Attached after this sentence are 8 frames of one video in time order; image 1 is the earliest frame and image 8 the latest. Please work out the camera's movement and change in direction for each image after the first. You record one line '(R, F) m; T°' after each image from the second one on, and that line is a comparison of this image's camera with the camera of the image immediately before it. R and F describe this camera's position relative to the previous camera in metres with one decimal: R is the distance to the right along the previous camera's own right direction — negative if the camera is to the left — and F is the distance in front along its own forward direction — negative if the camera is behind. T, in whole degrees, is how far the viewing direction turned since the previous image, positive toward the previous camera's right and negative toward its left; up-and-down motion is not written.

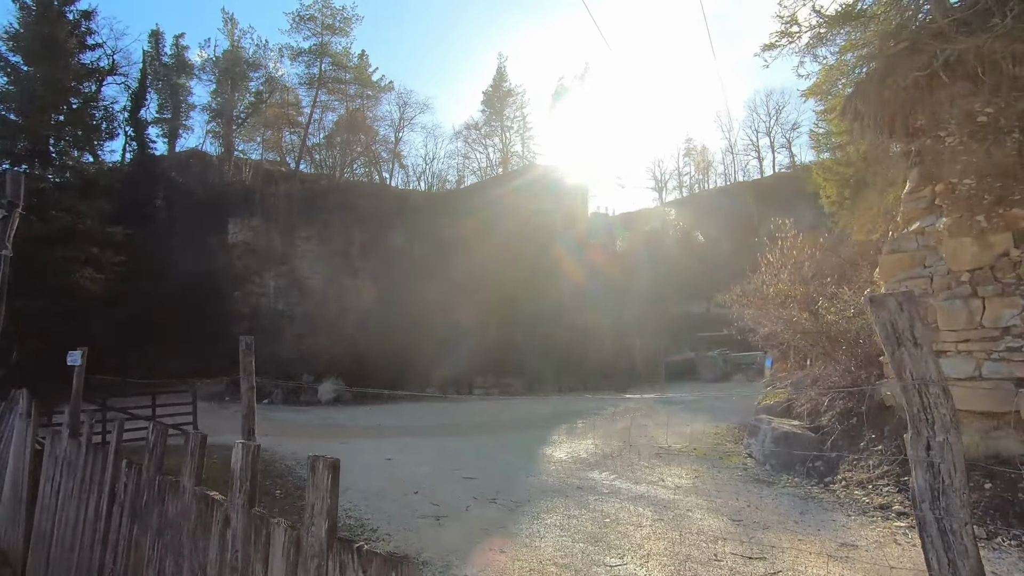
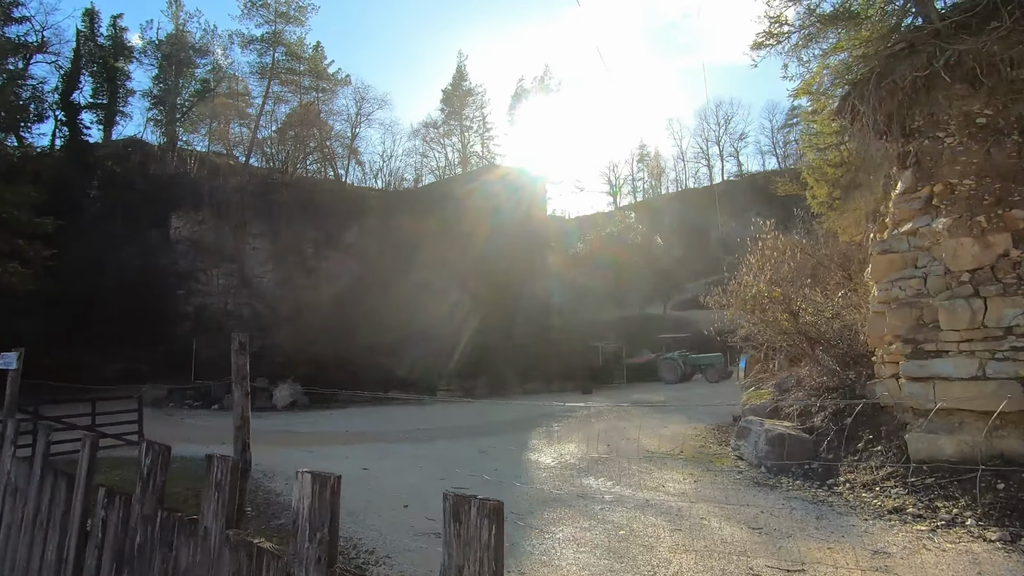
(-0.5, +0.4) m; +5°
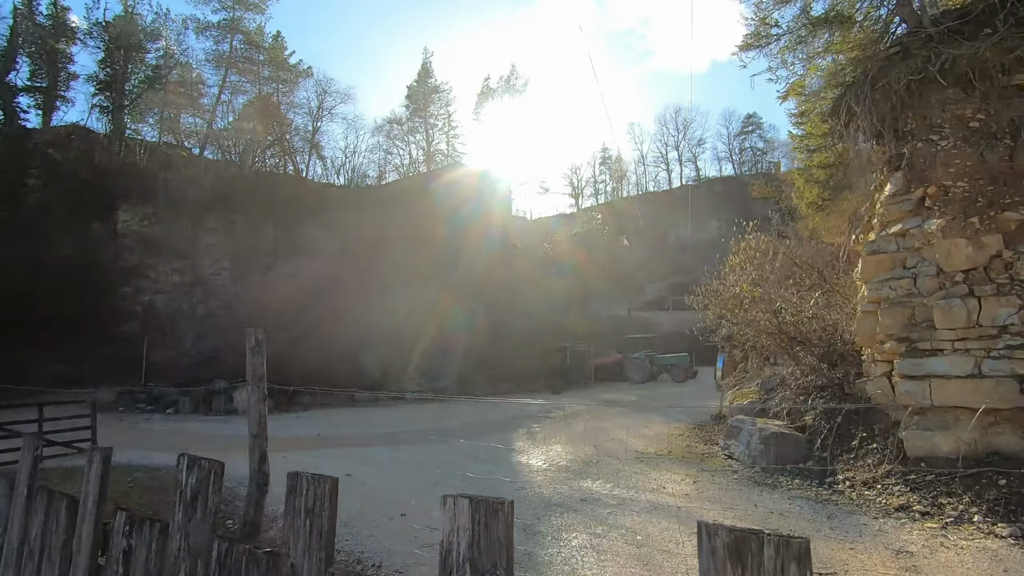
(-0.5, +0.3) m; +4°
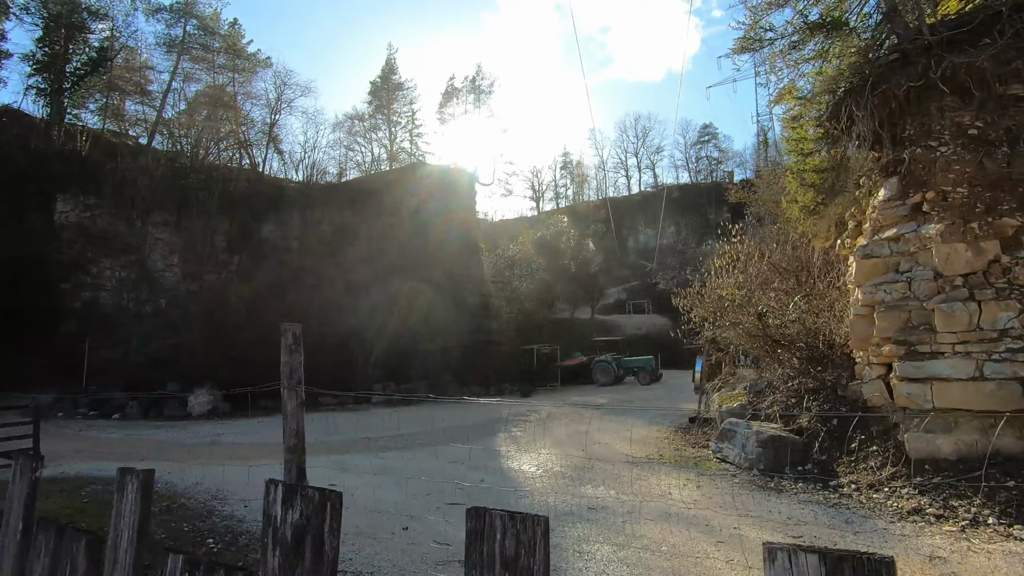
(-0.5, +0.3) m; +5°
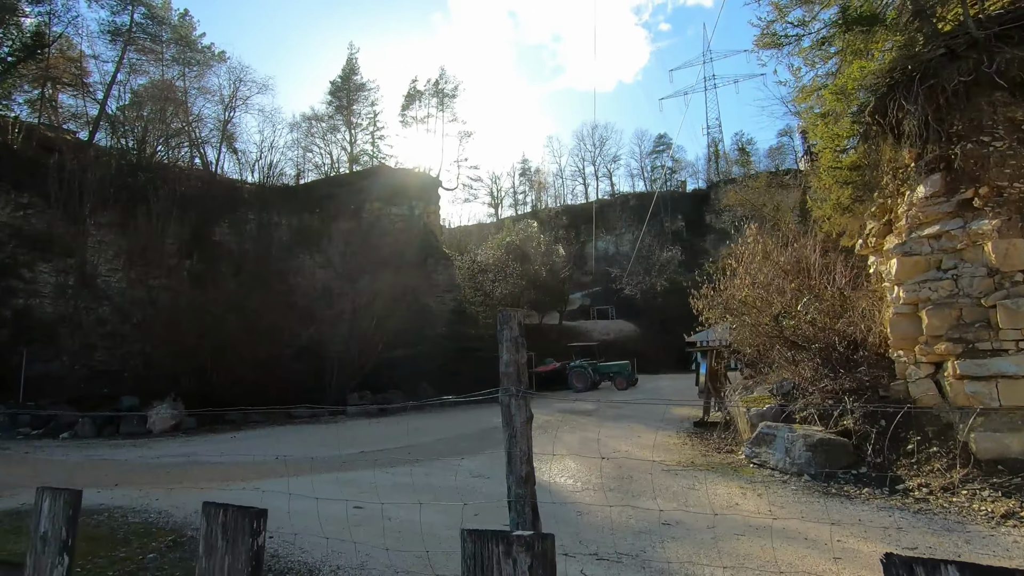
(-1.1, +0.6) m; +5°
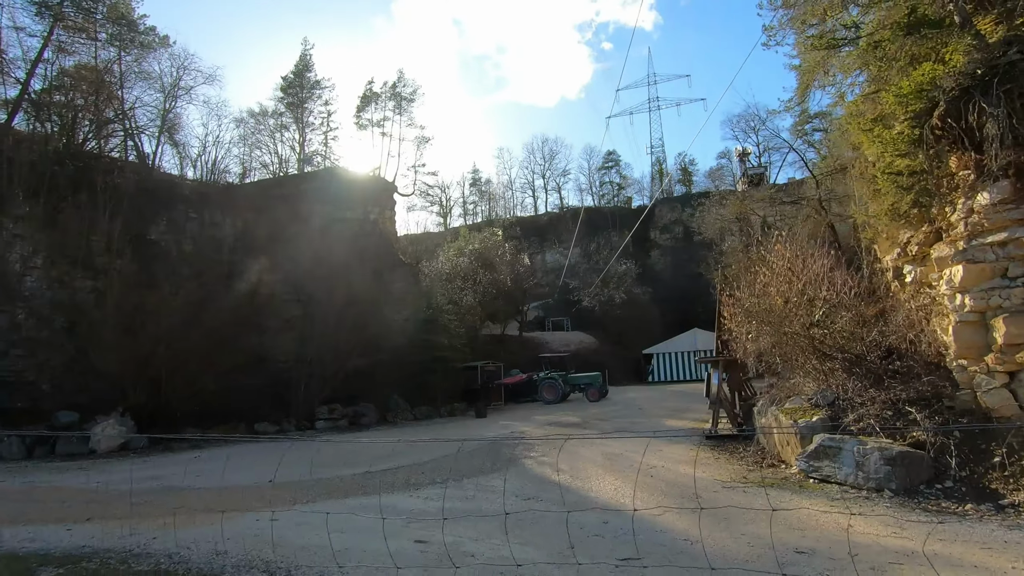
(-1.5, +0.8) m; +6°
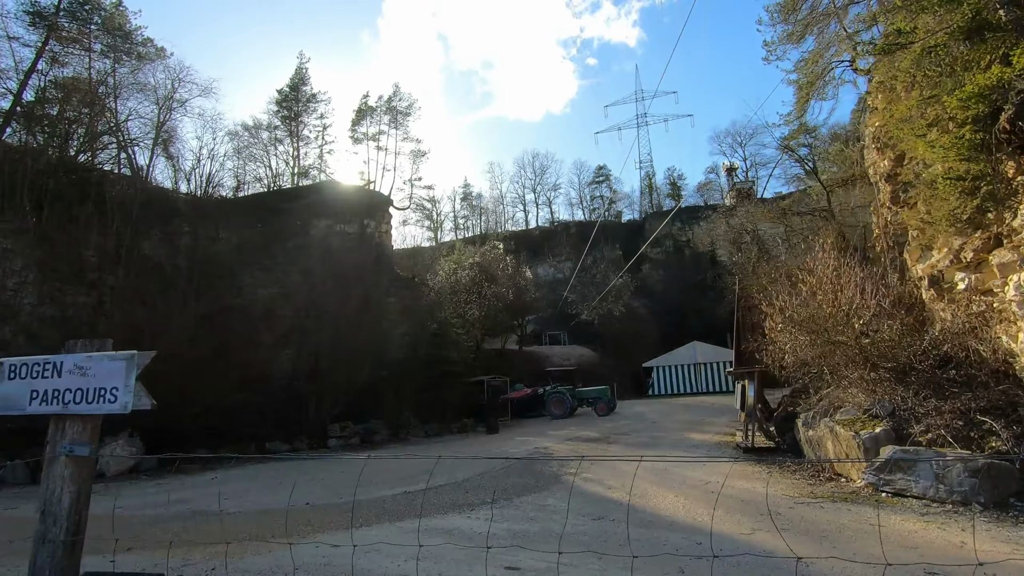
(-1.0, +0.3) m; +1°
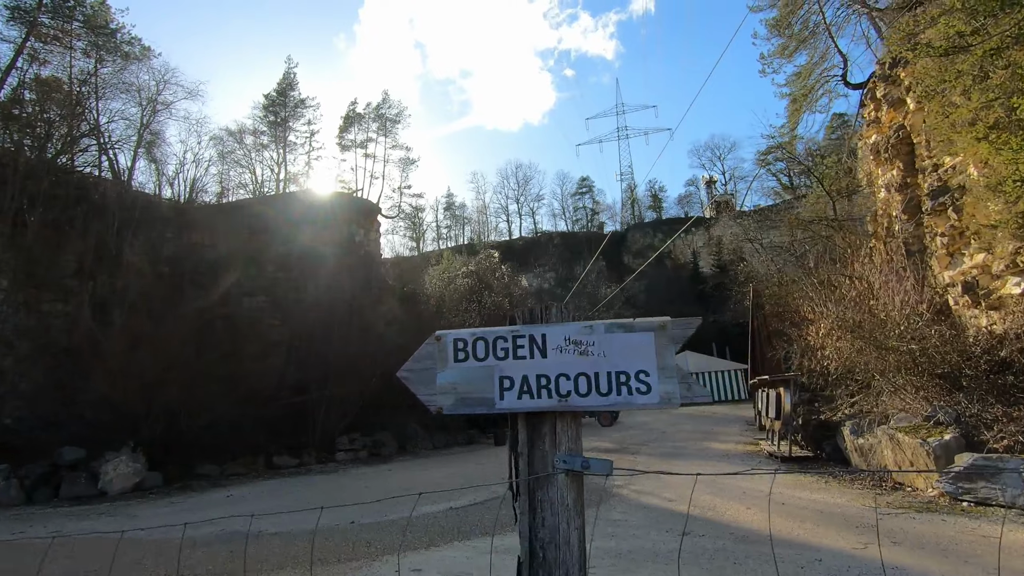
(-1.2, +0.4) m; +3°
